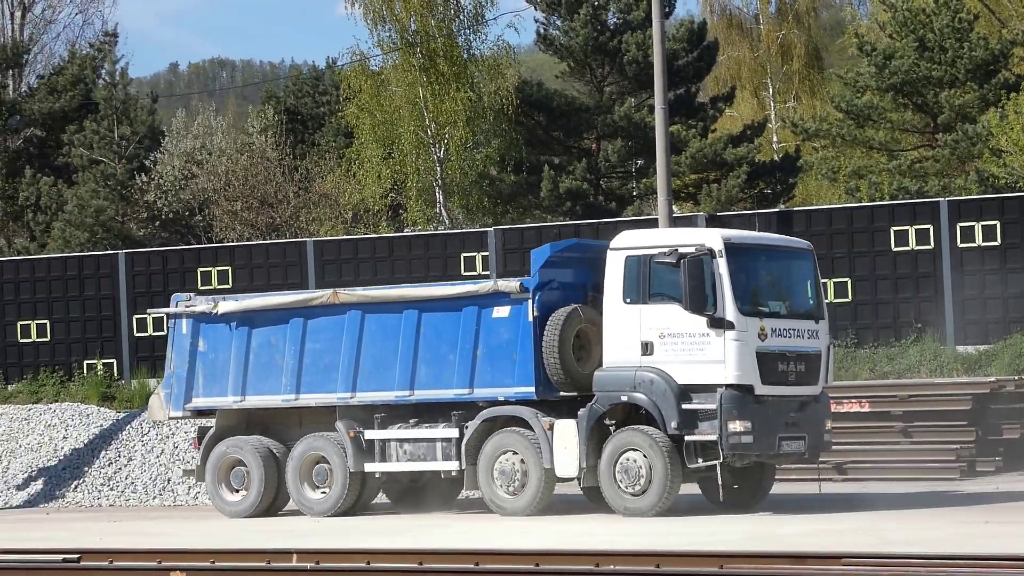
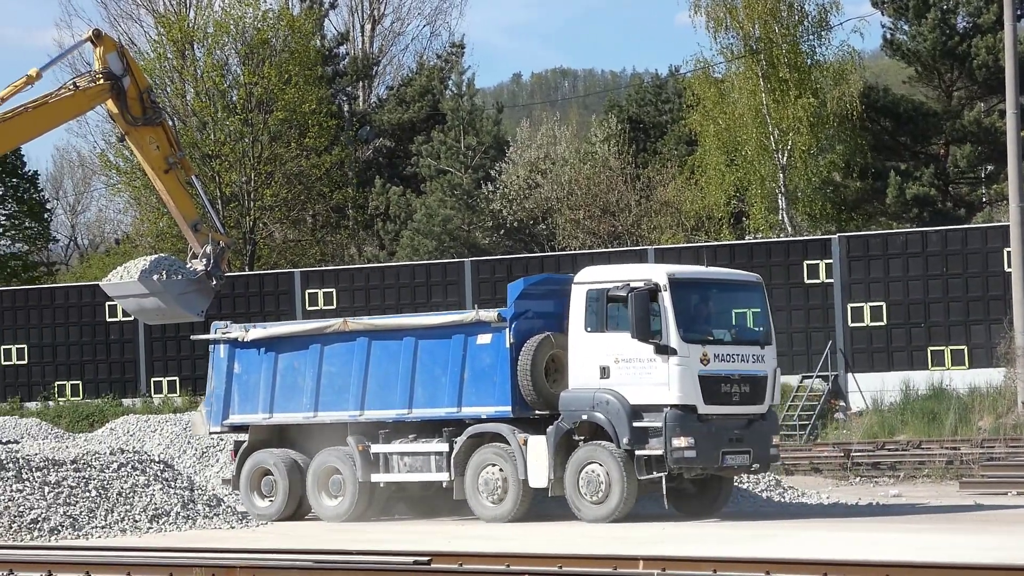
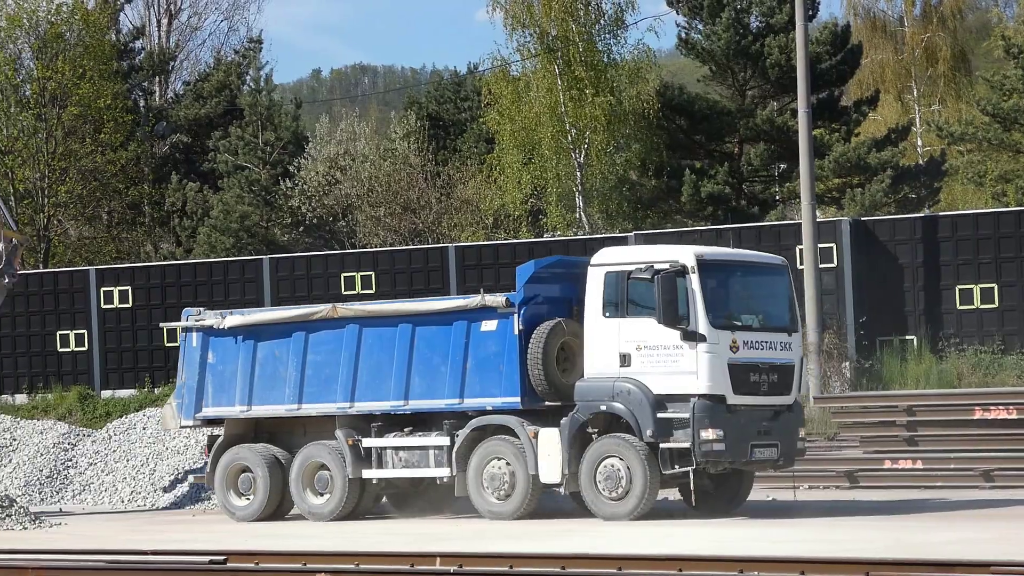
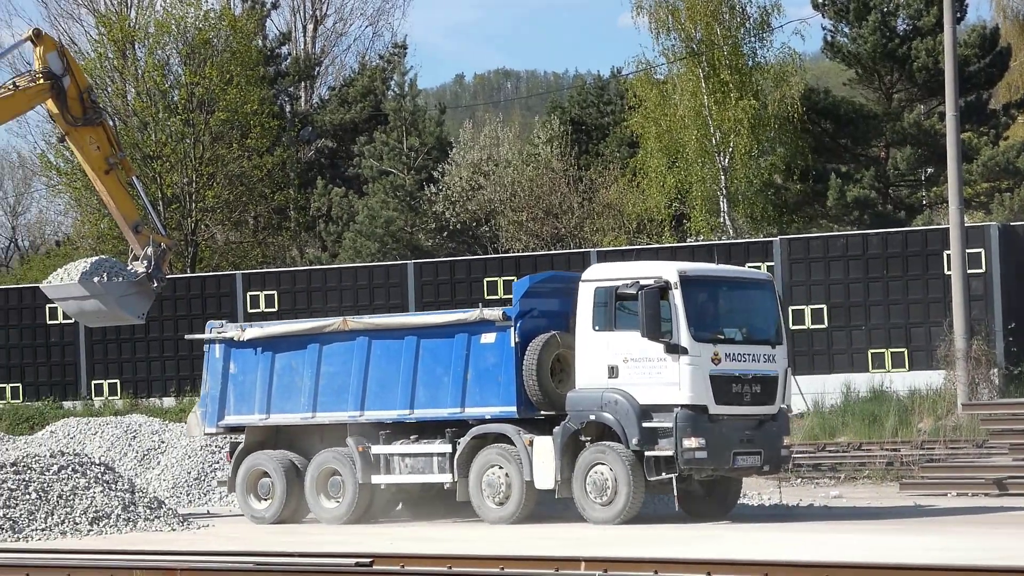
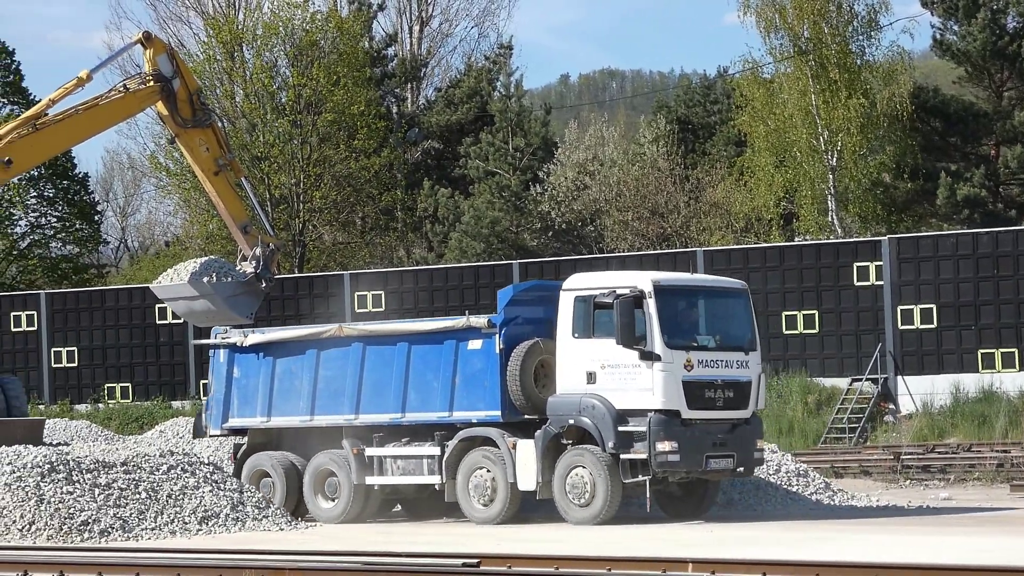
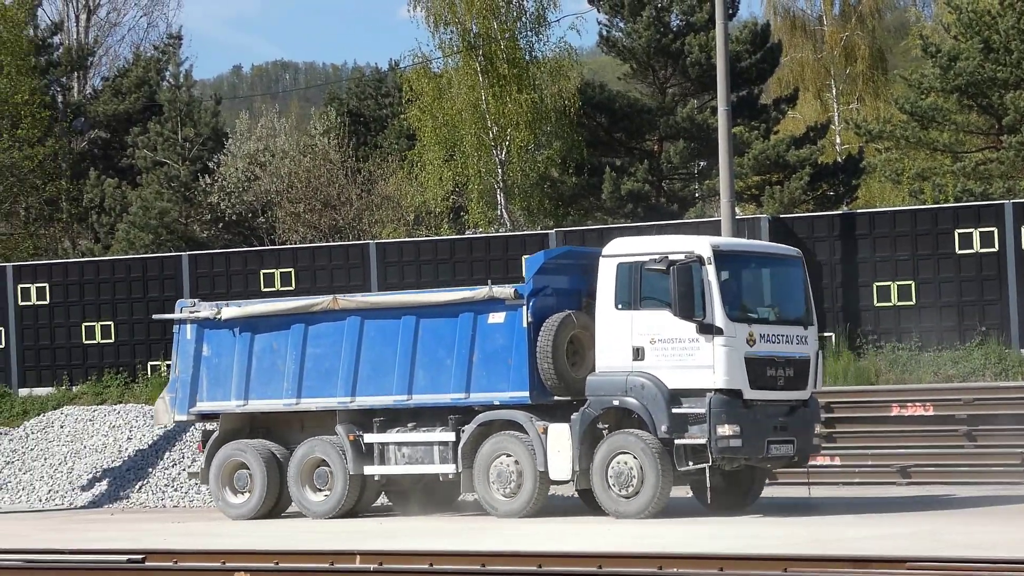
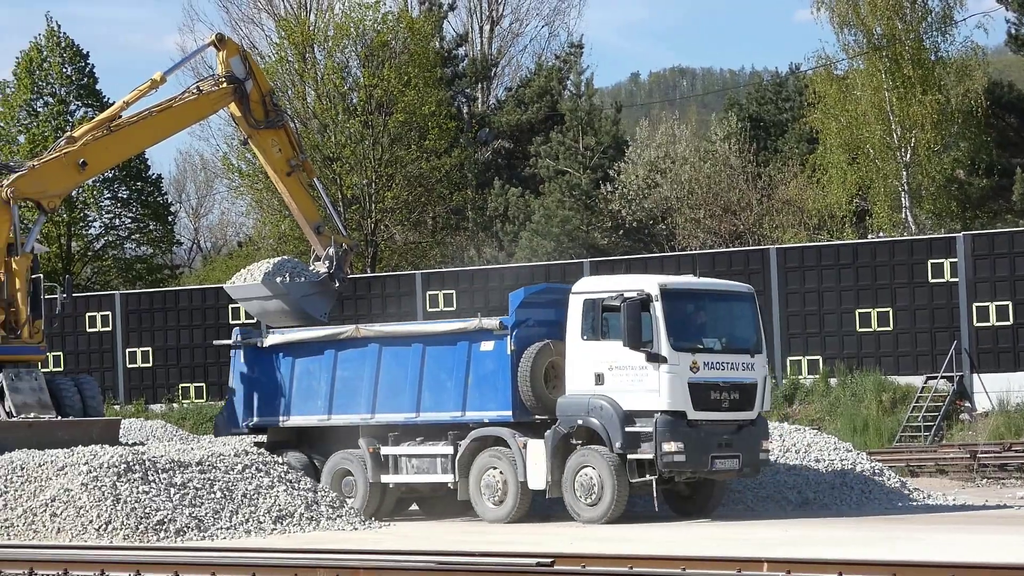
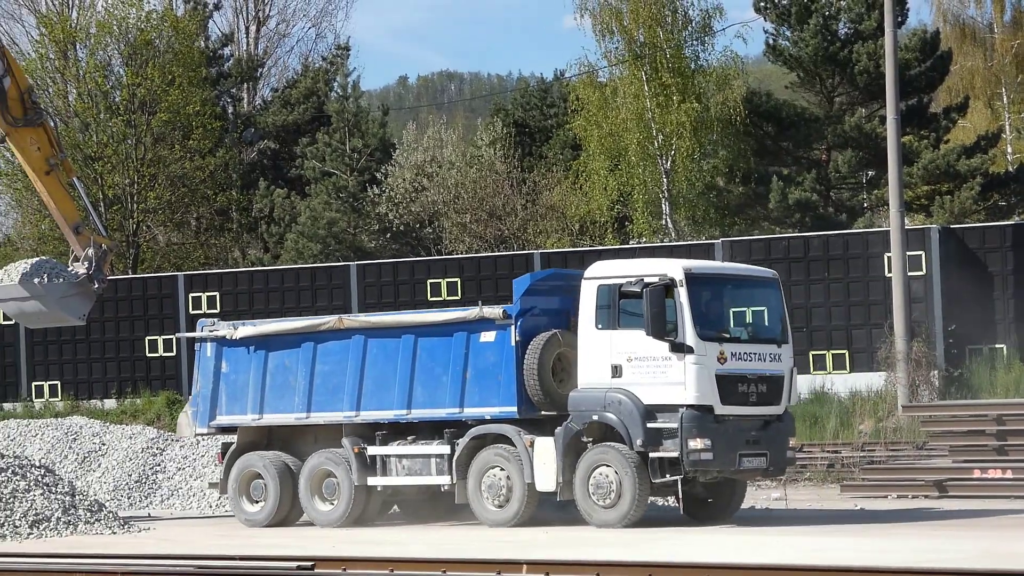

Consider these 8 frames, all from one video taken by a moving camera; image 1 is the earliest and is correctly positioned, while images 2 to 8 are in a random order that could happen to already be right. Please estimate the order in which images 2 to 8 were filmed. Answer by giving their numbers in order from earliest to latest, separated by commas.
6, 3, 8, 4, 2, 5, 7
